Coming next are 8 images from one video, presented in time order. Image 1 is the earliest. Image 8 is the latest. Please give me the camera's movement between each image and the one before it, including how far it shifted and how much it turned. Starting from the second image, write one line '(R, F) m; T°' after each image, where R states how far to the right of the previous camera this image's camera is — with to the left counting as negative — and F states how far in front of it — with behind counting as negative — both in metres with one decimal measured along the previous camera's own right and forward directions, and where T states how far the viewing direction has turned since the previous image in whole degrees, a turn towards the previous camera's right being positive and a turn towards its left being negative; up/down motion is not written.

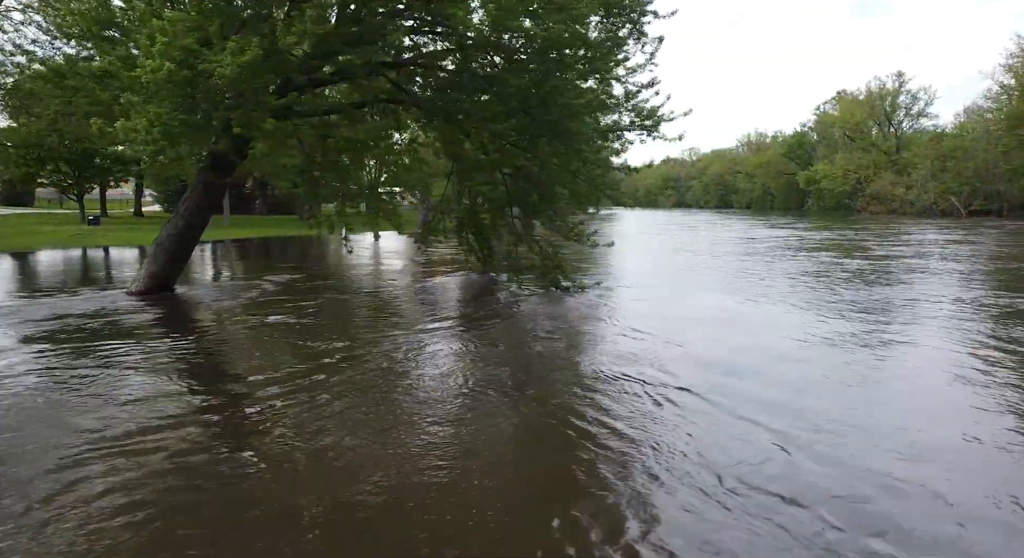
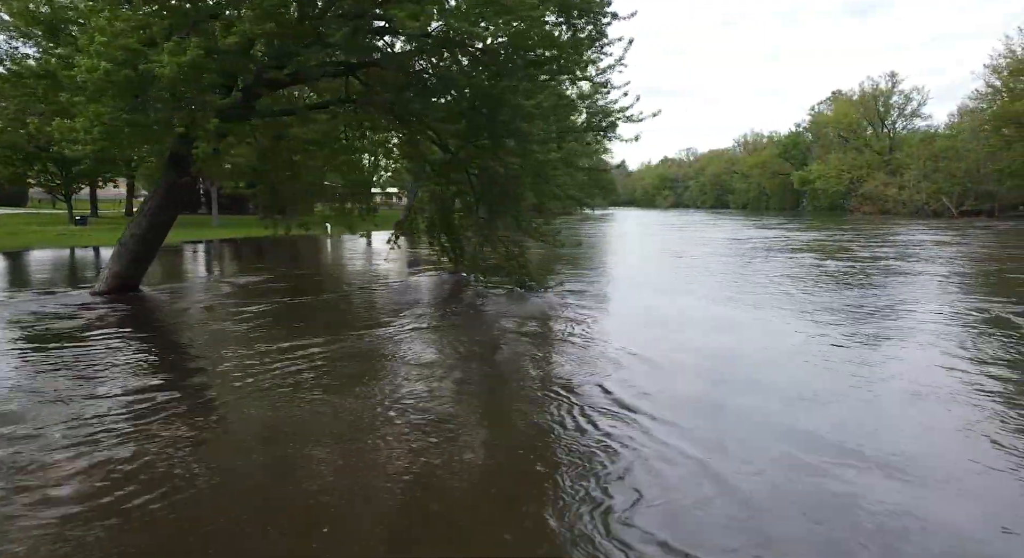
(+0.3, 0.0) m; 0°
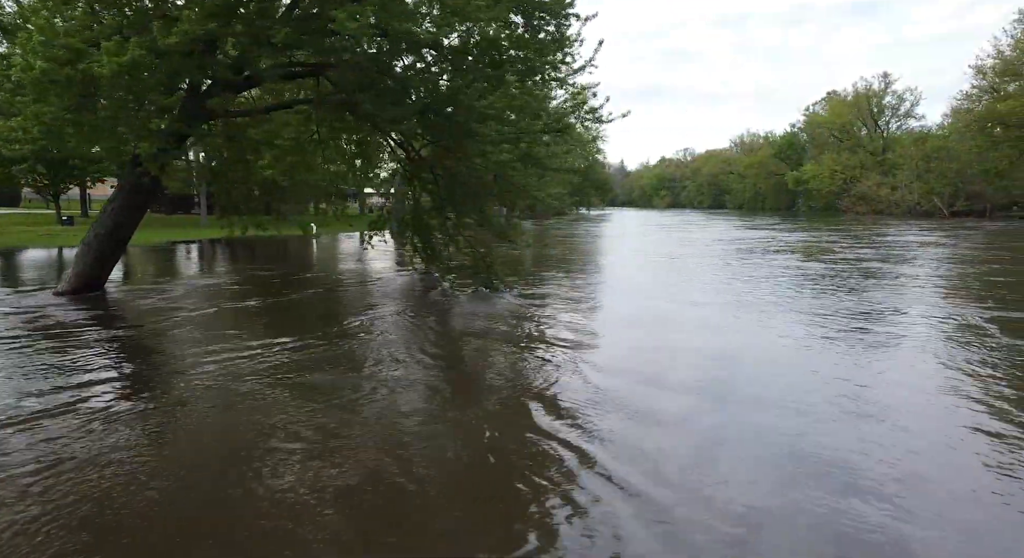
(+0.3, 0.0) m; 0°
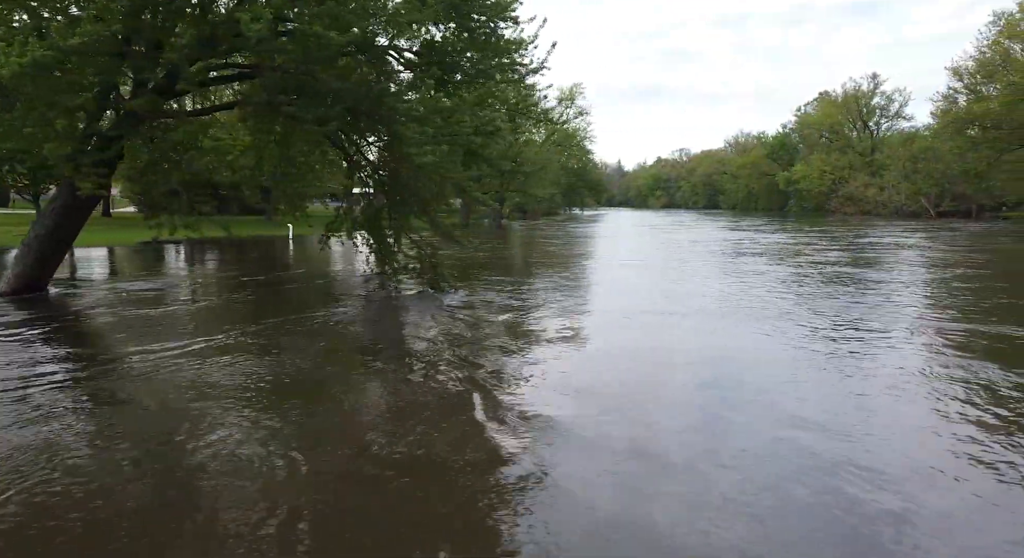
(+0.5, 0.0) m; 0°
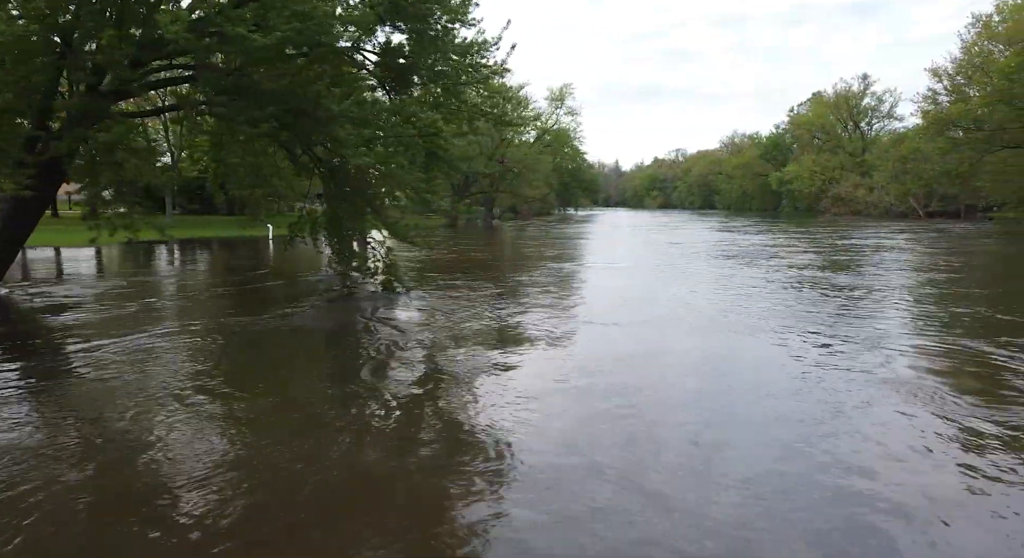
(+0.4, 0.0) m; 0°
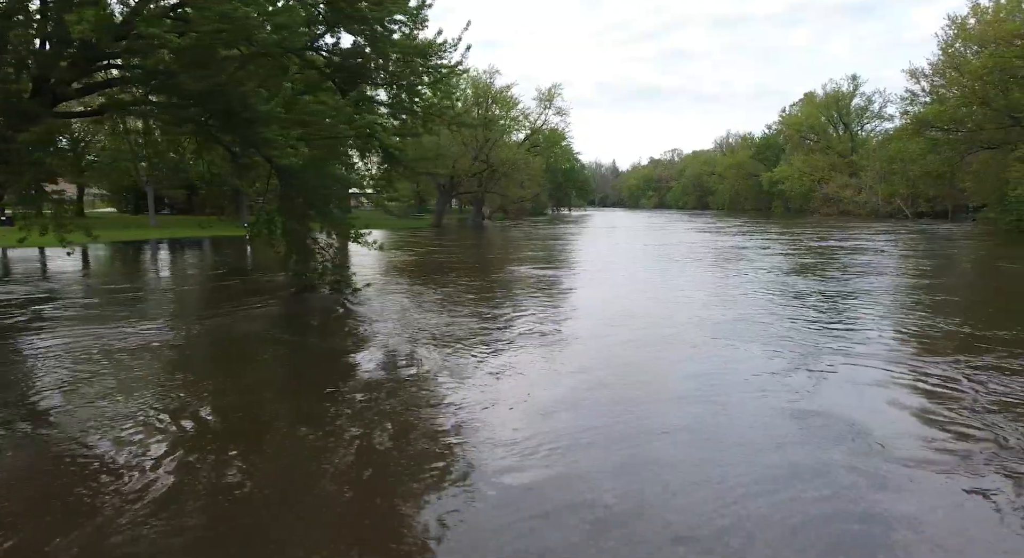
(+0.5, 0.0) m; 0°
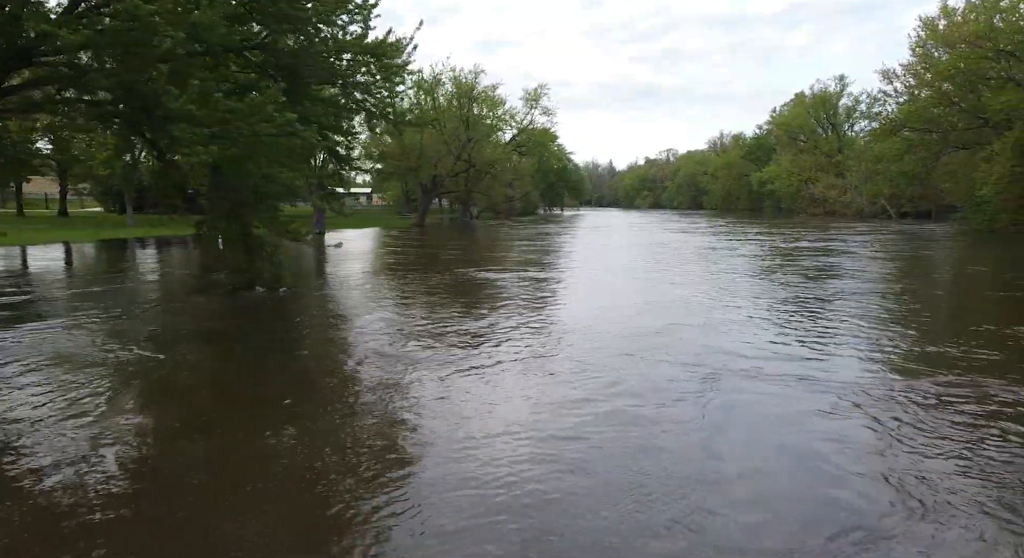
(+0.5, -0.2) m; 0°
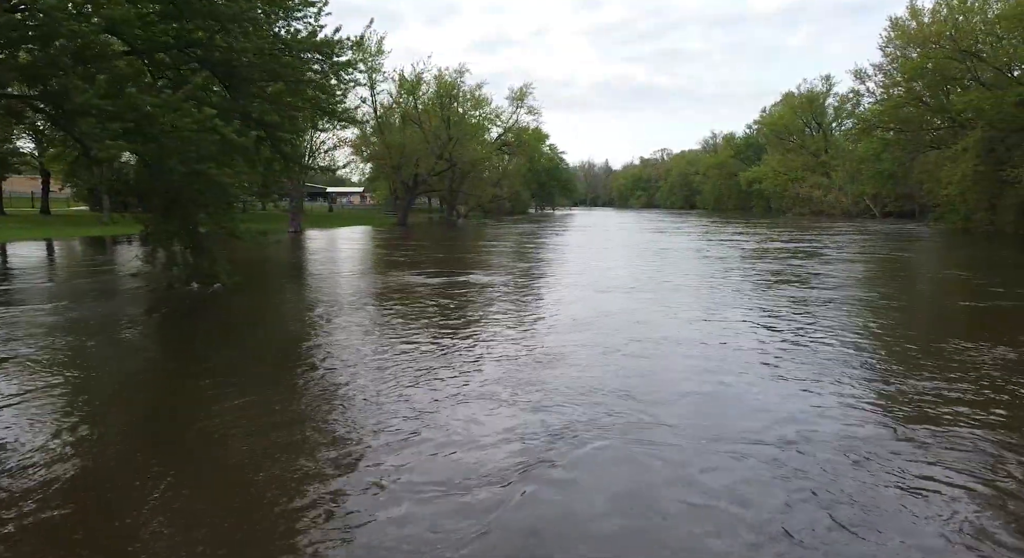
(+0.6, 0.0) m; 0°
